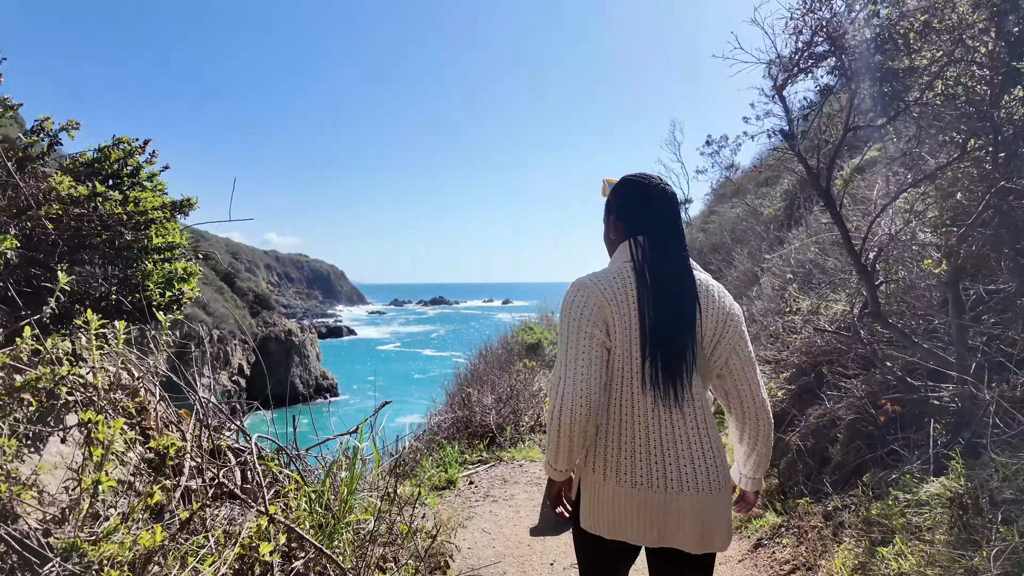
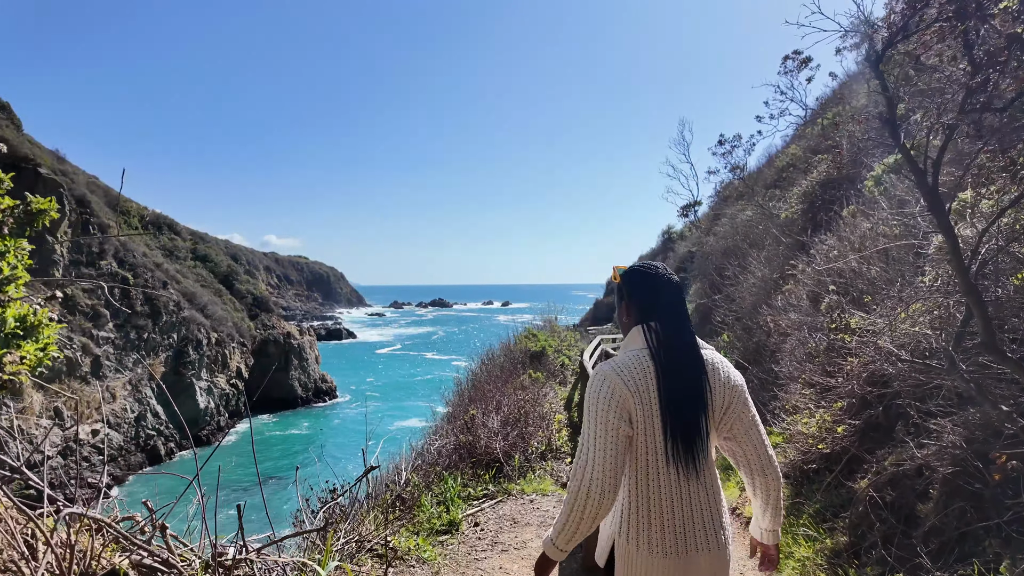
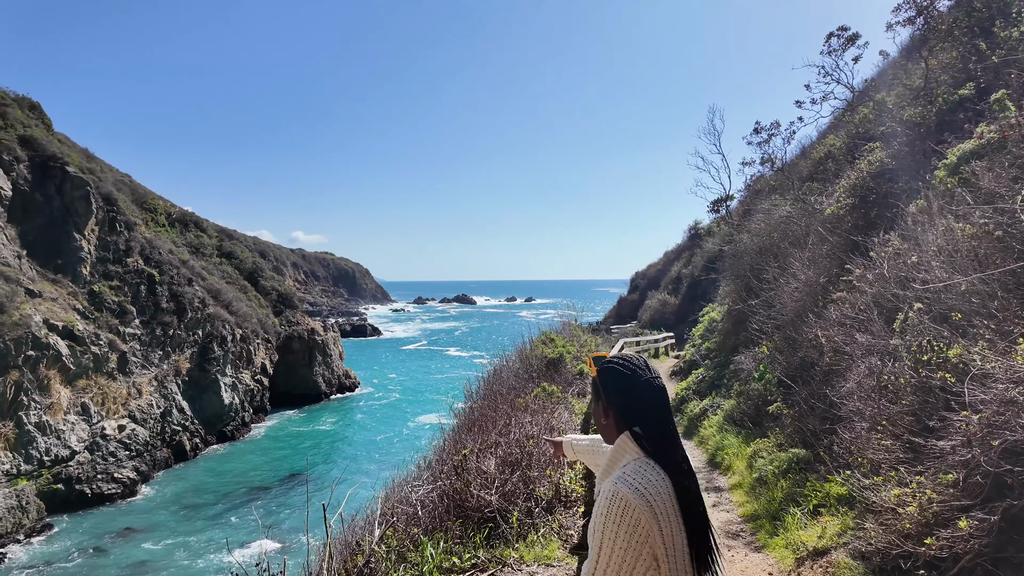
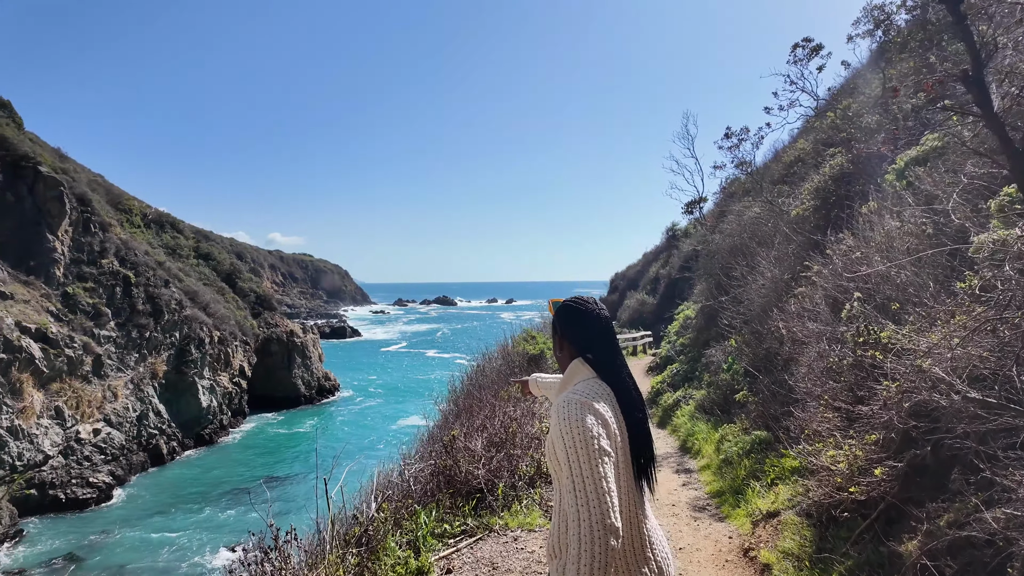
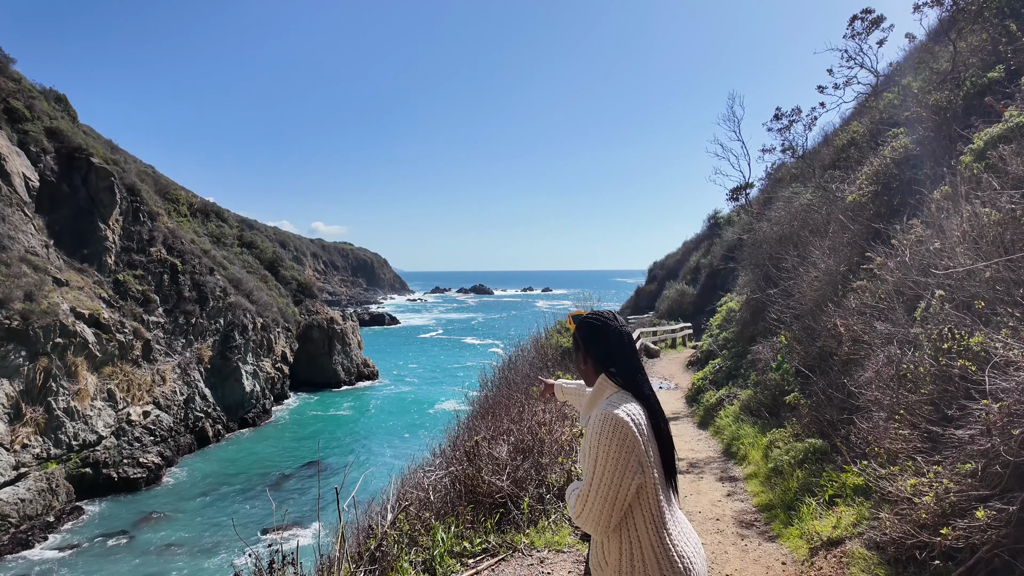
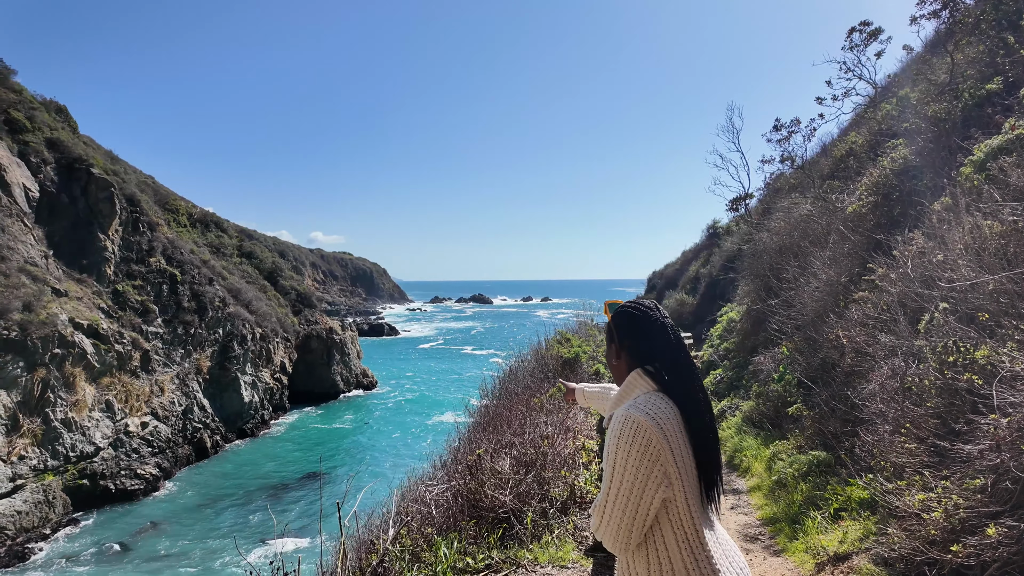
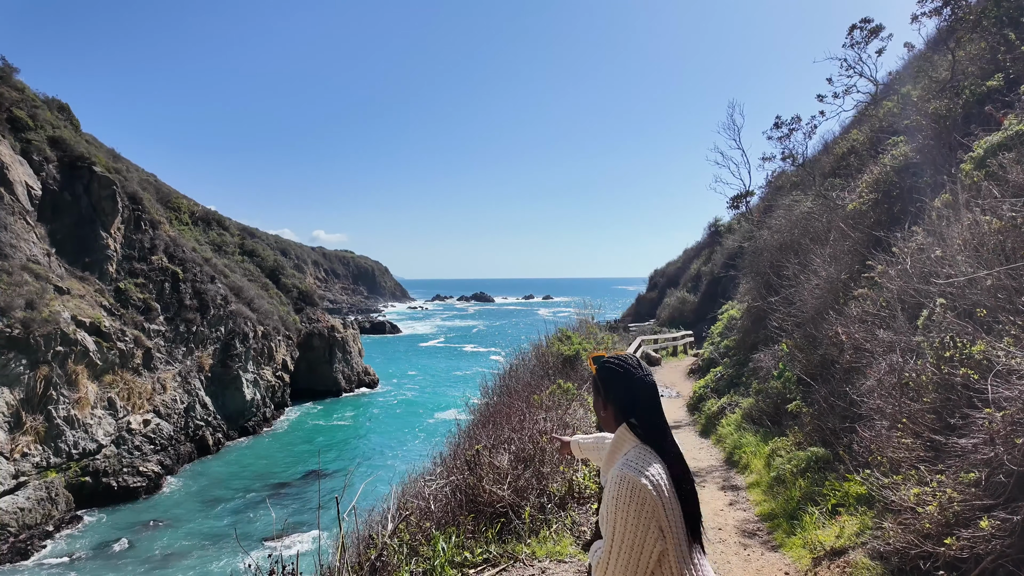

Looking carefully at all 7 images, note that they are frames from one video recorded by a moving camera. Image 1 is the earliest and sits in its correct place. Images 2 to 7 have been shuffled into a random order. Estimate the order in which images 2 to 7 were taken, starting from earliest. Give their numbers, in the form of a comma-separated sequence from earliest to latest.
2, 4, 3, 6, 7, 5
